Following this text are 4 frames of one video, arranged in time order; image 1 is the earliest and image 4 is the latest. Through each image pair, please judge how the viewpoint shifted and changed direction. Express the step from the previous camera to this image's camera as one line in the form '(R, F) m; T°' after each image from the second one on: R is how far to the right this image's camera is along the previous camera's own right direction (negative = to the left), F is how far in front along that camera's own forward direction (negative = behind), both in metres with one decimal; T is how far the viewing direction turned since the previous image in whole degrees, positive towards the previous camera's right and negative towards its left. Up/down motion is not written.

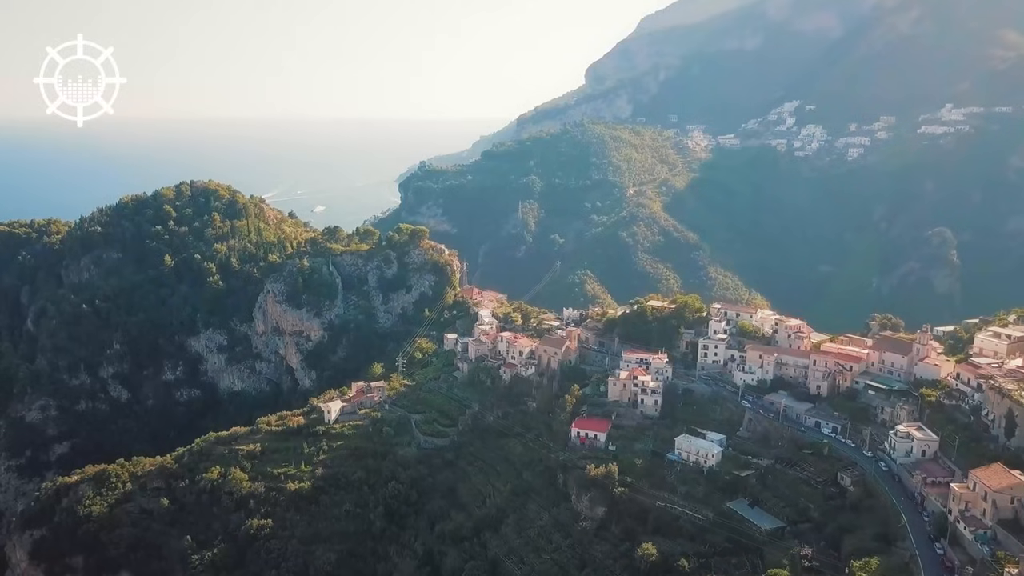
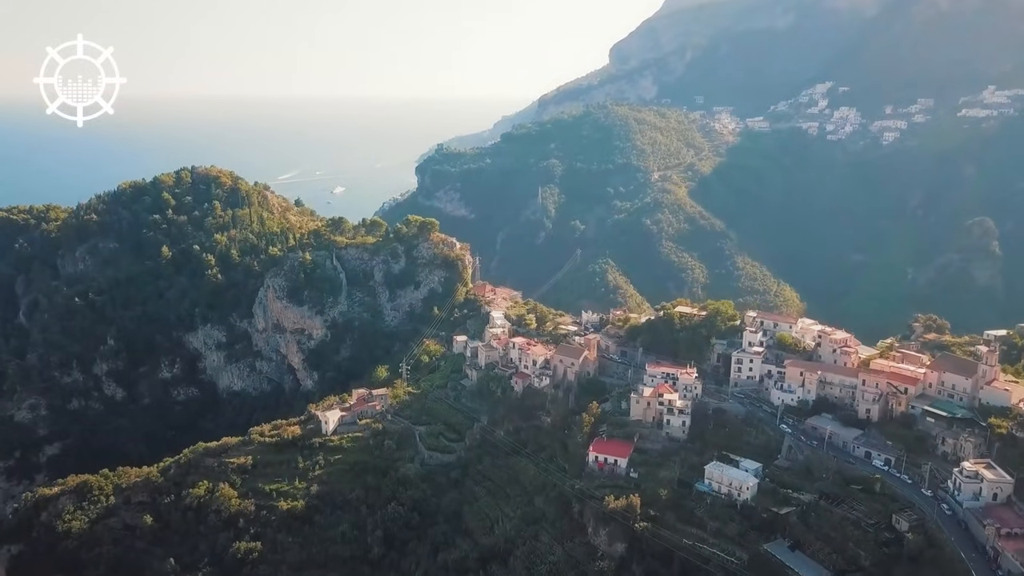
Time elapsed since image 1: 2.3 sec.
(+0.3, +3.2) m; -2°
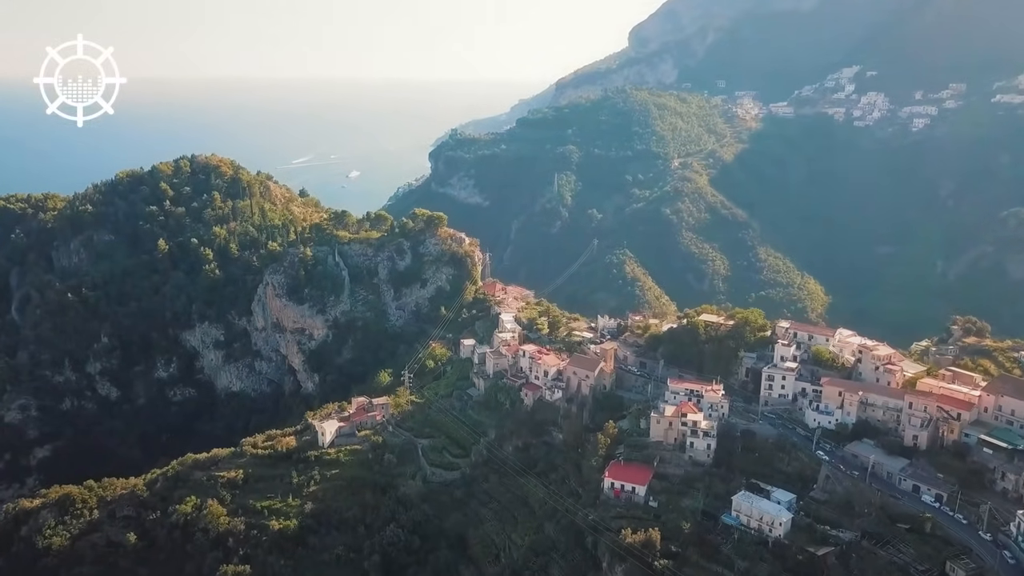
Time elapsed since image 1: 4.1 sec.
(+0.2, +2.6) m; -1°
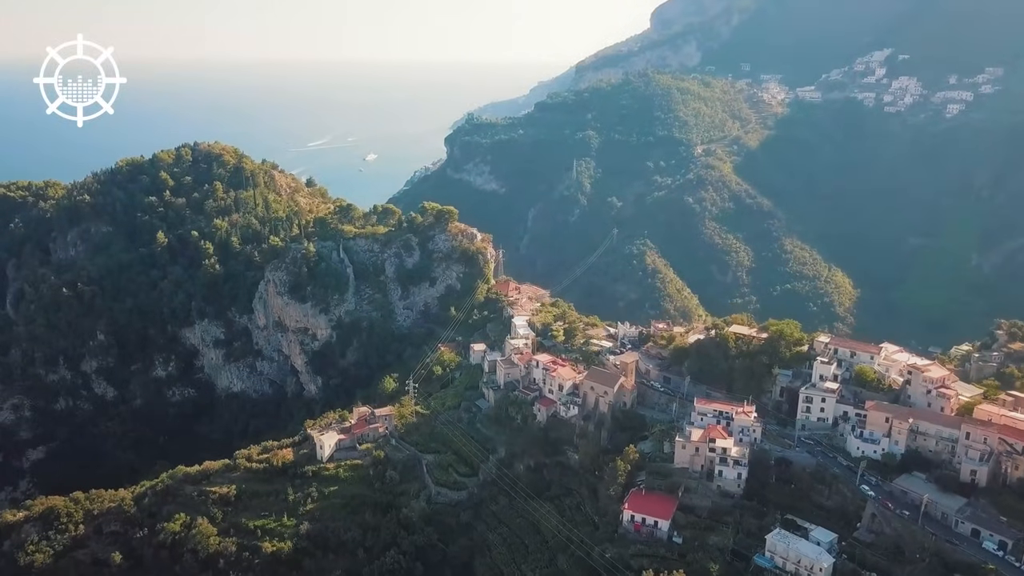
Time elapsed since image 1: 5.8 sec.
(+0.2, +2.5) m; -1°
